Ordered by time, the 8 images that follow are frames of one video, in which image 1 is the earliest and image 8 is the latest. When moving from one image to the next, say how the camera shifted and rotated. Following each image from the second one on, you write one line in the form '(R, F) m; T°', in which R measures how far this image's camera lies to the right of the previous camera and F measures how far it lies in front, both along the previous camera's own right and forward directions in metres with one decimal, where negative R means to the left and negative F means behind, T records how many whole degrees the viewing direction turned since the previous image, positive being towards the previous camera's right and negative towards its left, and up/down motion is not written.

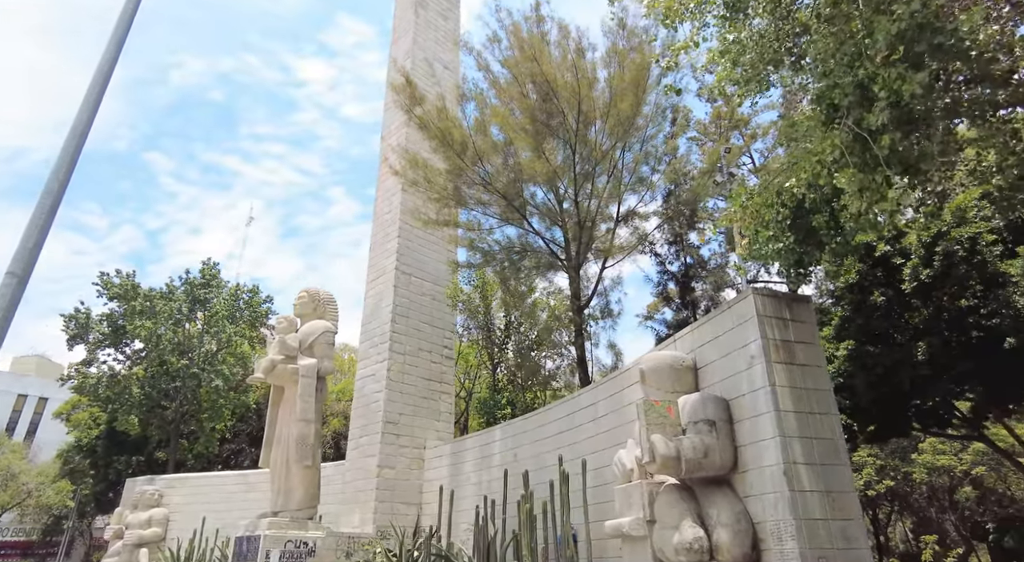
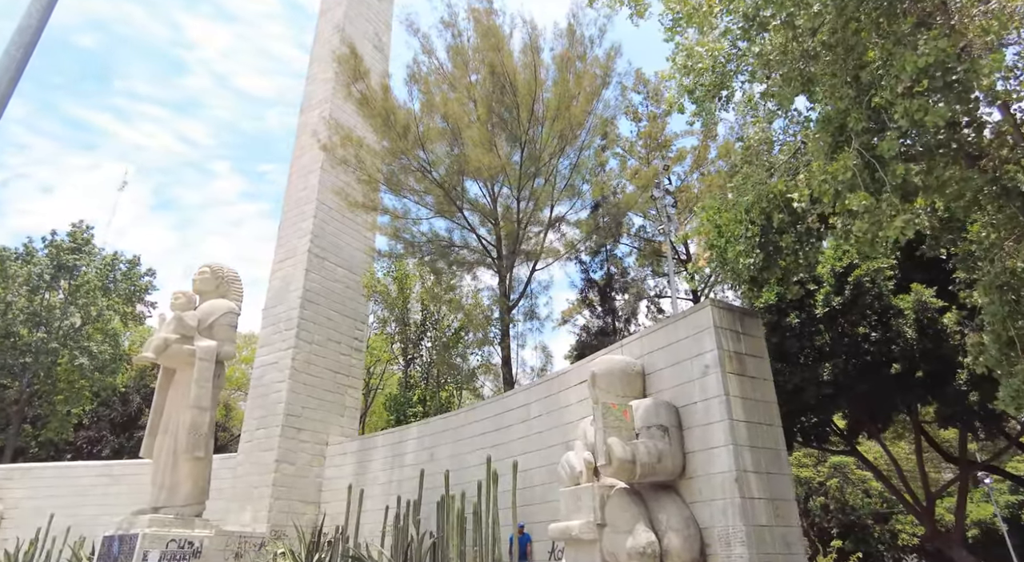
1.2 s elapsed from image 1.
(-0.6, +0.2) m; +10°
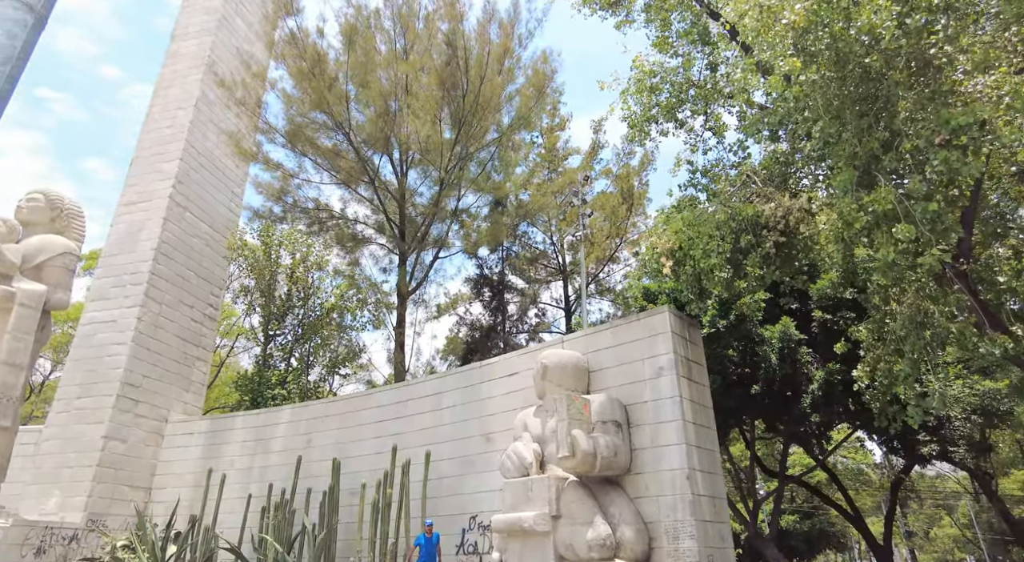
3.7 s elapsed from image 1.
(-1.1, +0.3) m; +17°
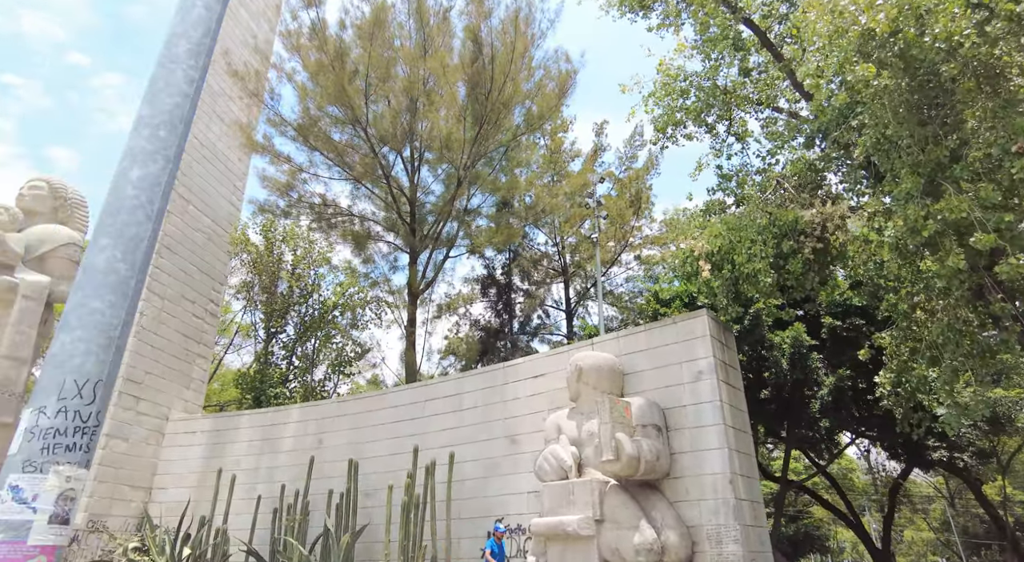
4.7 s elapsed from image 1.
(-0.5, +0.1) m; +2°
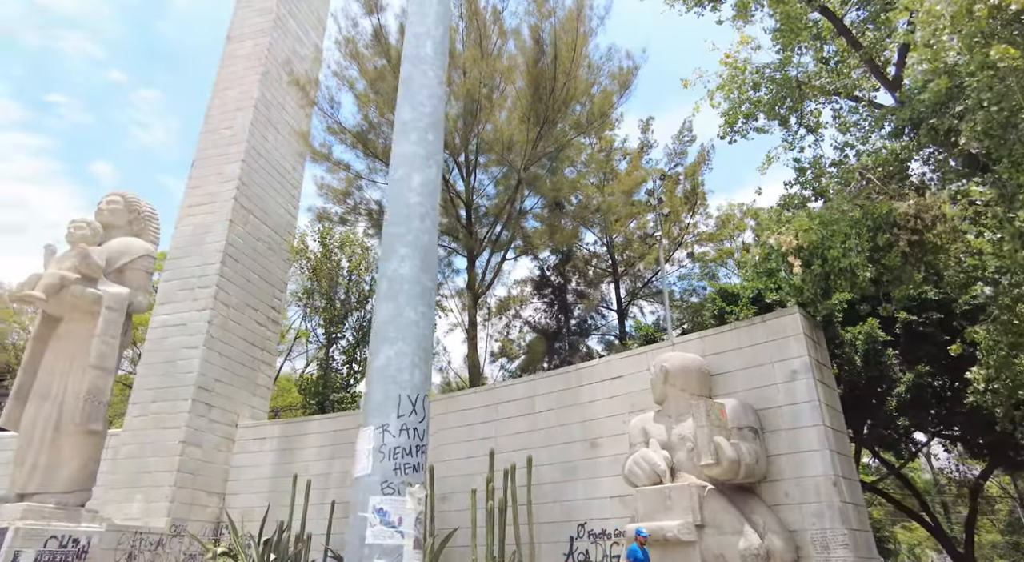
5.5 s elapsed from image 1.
(-0.4, +0.1) m; -3°
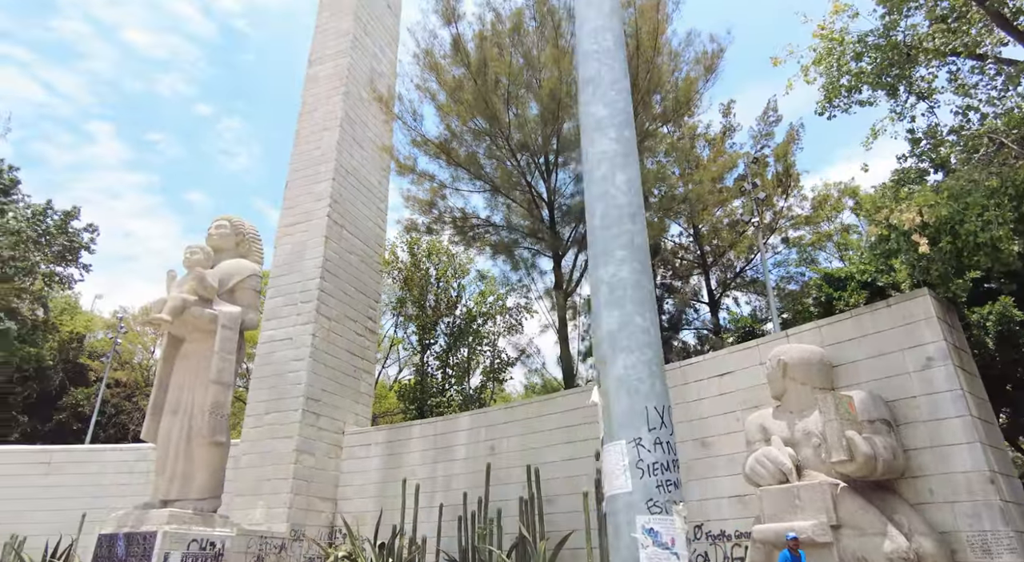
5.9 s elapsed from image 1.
(-0.2, 0.0) m; -7°
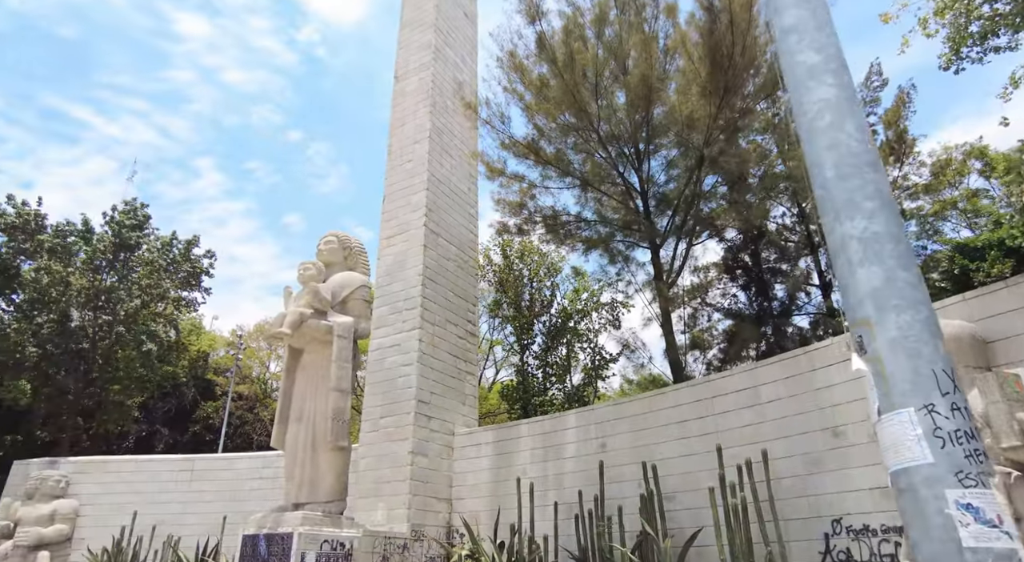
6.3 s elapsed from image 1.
(-0.2, 0.0) m; -8°
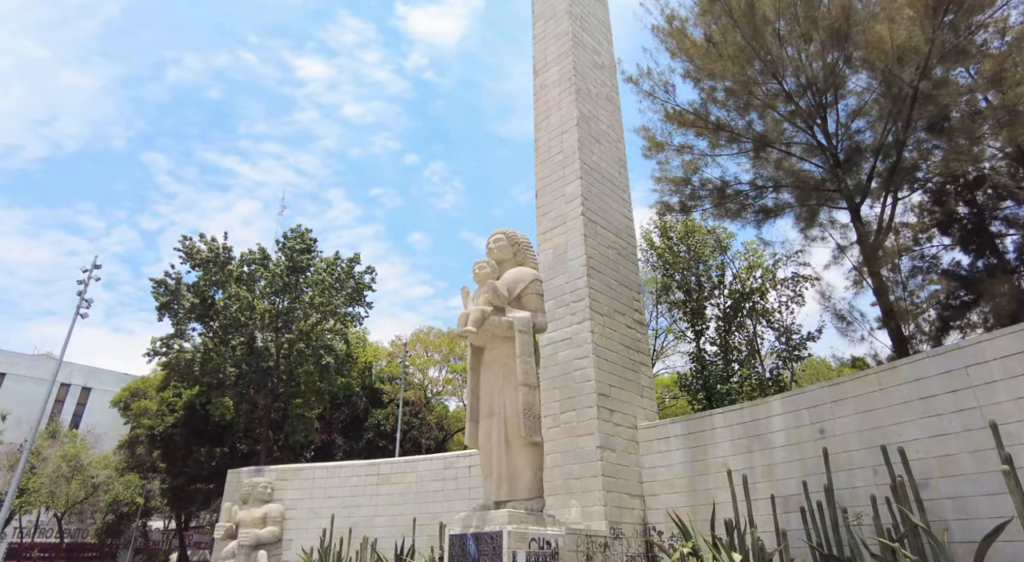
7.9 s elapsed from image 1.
(-0.7, +0.3) m; -11°
